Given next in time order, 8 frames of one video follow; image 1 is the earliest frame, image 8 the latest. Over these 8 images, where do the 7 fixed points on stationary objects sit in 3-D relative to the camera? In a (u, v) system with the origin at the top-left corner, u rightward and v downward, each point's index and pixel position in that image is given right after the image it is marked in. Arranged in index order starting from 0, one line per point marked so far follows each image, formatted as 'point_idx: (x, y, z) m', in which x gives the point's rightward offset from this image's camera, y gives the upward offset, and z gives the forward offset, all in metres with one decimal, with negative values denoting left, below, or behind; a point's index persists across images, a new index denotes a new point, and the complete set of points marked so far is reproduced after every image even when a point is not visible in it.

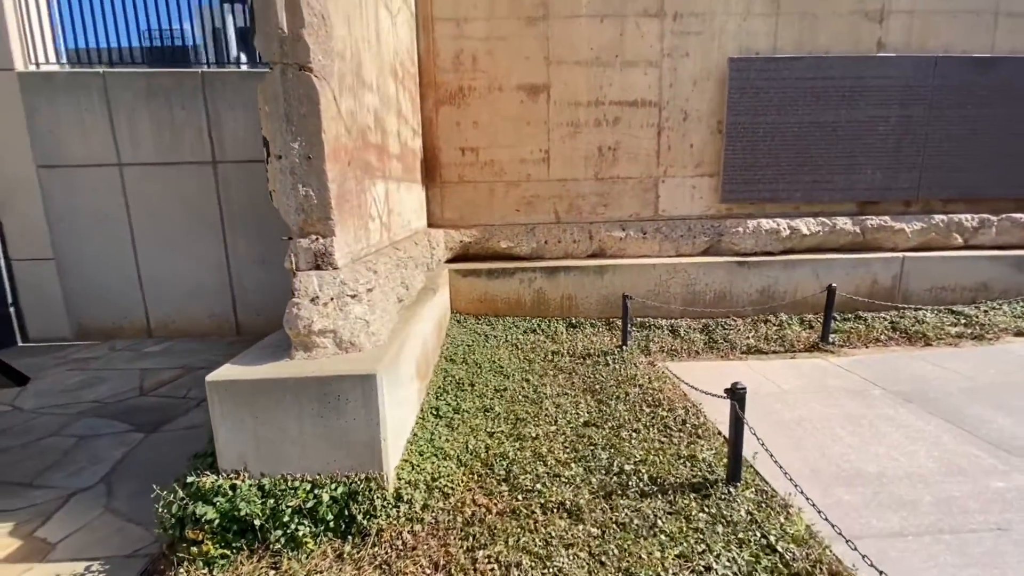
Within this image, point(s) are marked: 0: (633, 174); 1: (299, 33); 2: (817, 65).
0: (+1.3, +1.3, +5.3) m
1: (-1.0, +1.2, +2.2) m
2: (+3.2, +2.3, +4.9) m
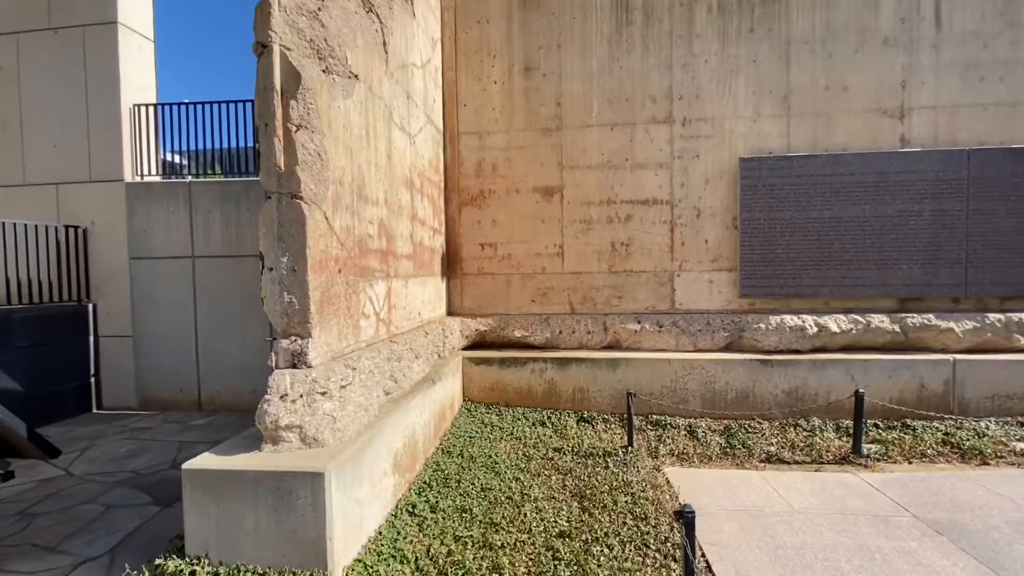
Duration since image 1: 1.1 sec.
0: (+1.5, +0.2, +5.4) m
1: (-1.2, +0.7, +2.6) m
2: (+3.3, +1.3, +4.9) m
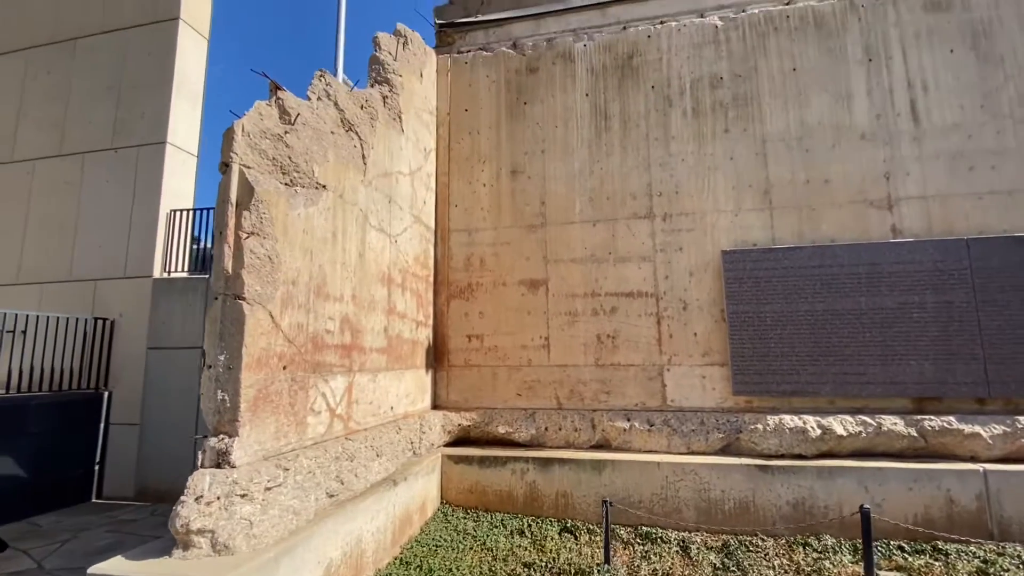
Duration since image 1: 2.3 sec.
0: (+1.3, -0.8, +5.2) m
1: (-1.6, +0.1, +2.8) m
2: (+3.1, +0.4, +4.8) m
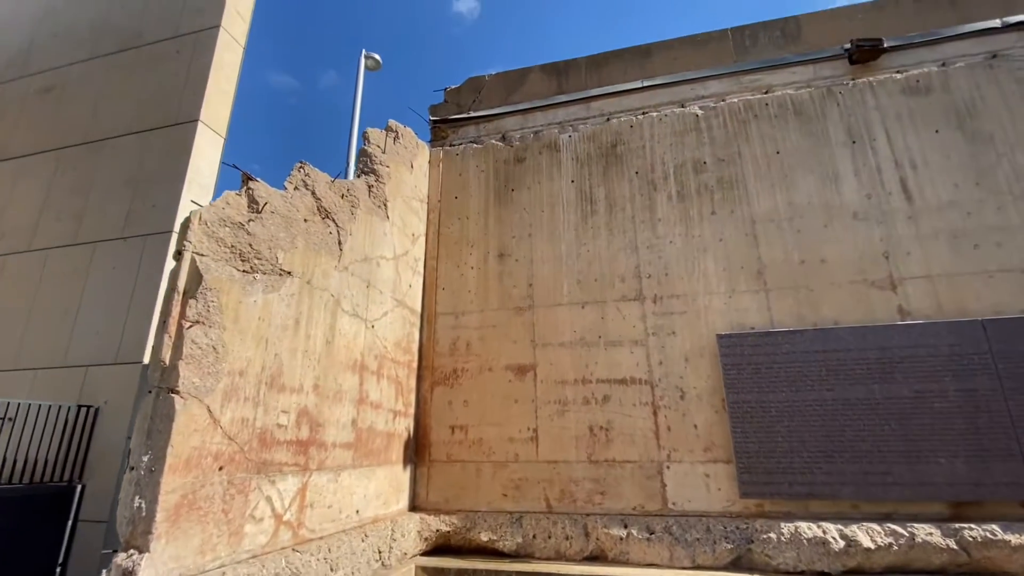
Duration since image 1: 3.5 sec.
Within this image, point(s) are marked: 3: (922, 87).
0: (+1.2, -1.7, +4.7) m
1: (-1.9, -0.4, +2.7) m
2: (+2.9, -0.4, +4.4) m
3: (+4.4, +2.1, +5.1) m
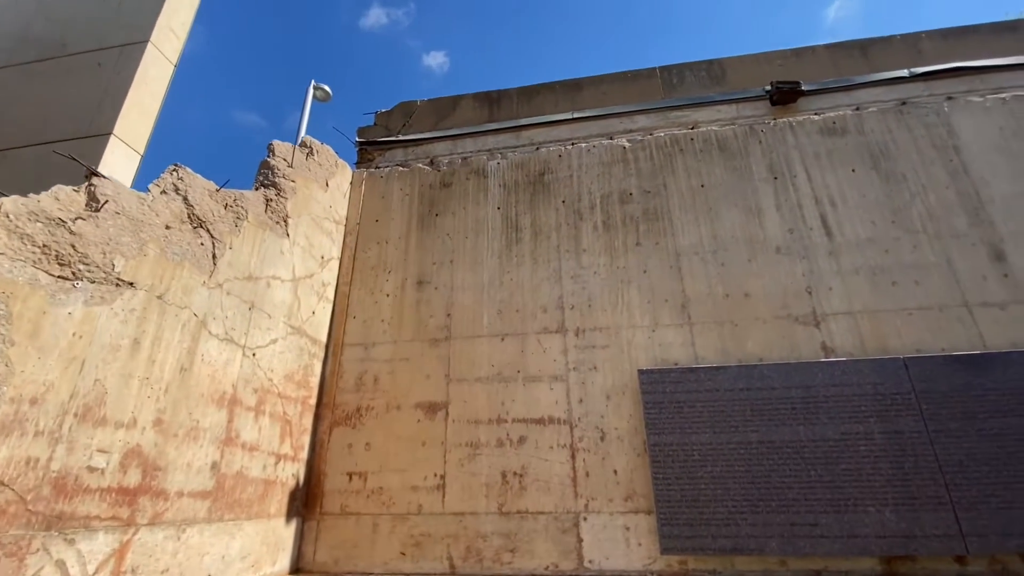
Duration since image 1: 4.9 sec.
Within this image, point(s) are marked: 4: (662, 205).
0: (+0.3, -1.9, +4.2) m
1: (-2.6, -0.4, +2.1) m
2: (+2.1, -0.7, +4.2) m
3: (+3.5, +1.7, +5.2) m
4: (+1.6, +0.9, +5.2) m
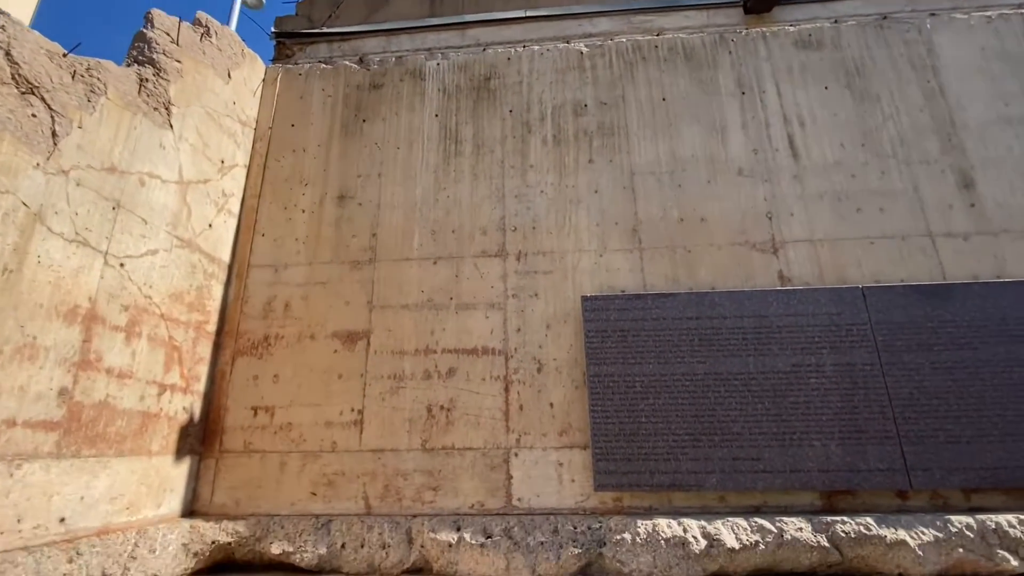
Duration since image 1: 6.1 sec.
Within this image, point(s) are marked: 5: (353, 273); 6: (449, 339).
0: (-0.3, -1.2, +3.8) m
1: (-2.9, +0.1, +1.4) m
2: (+1.5, -0.1, +3.8) m
3: (+3.0, +2.4, +4.7) m
4: (+1.0, +1.6, +4.6) m
5: (-1.5, +0.1, +4.4) m
6: (-0.5, -0.4, +4.1) m
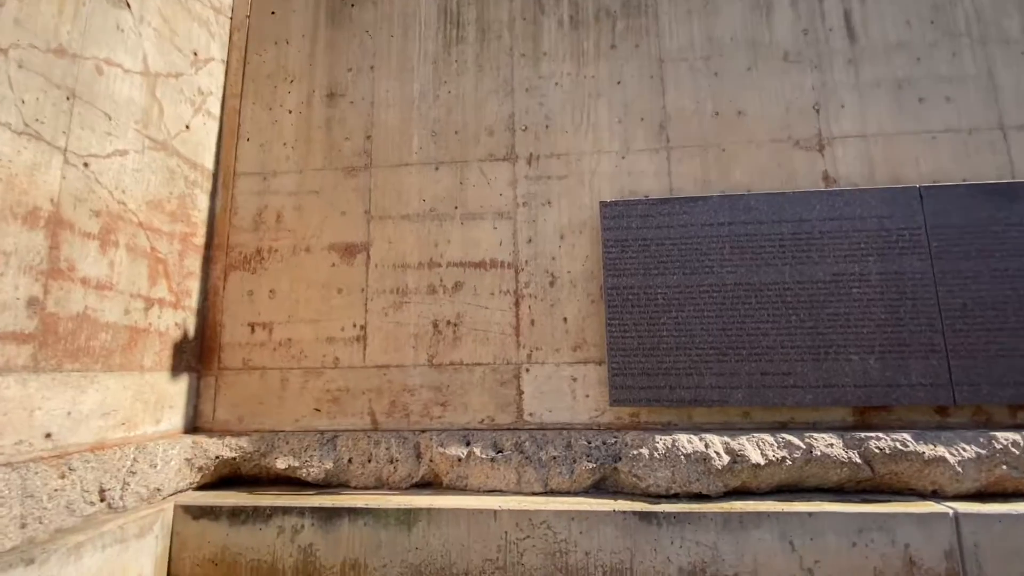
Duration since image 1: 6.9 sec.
0: (-0.2, -0.5, +3.6) m
1: (-2.9, +0.5, +1.0) m
2: (+1.6, +0.6, +3.4) m
3: (+3.0, +3.2, +3.9) m
4: (+1.1, +2.4, +4.0) m
5: (-1.4, +0.9, +4.0) m
6: (-0.5, +0.3, +3.8) m
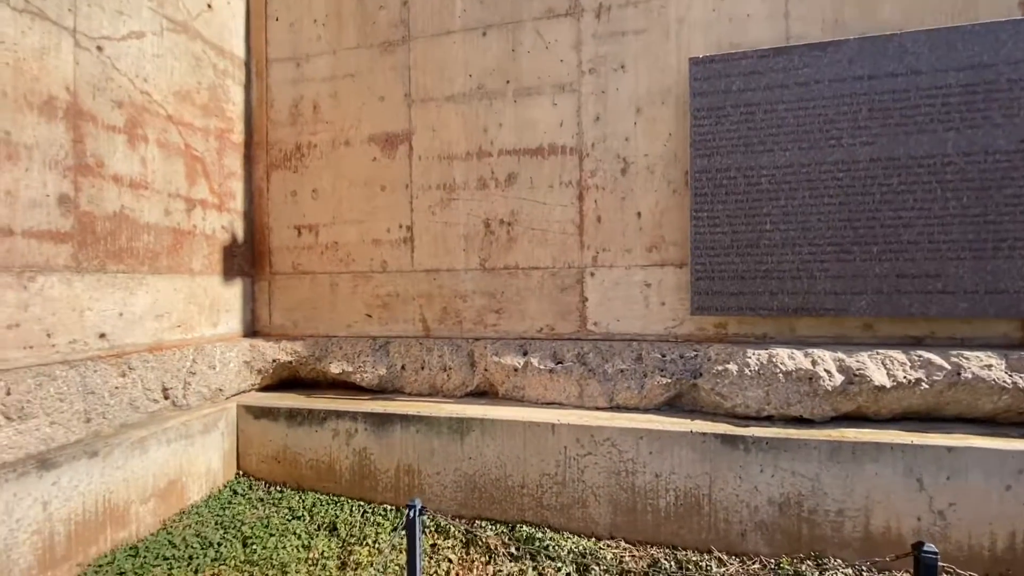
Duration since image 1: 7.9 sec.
0: (+0.2, +0.2, +3.2) m
1: (-2.9, +0.7, +0.9) m
2: (+1.9, +1.2, +2.5) m
3: (+3.4, +3.9, +2.3) m
4: (+1.5, +3.1, +2.8) m
5: (-0.9, +1.7, +3.4) m
6: (0.0, +1.0, +3.2) m
